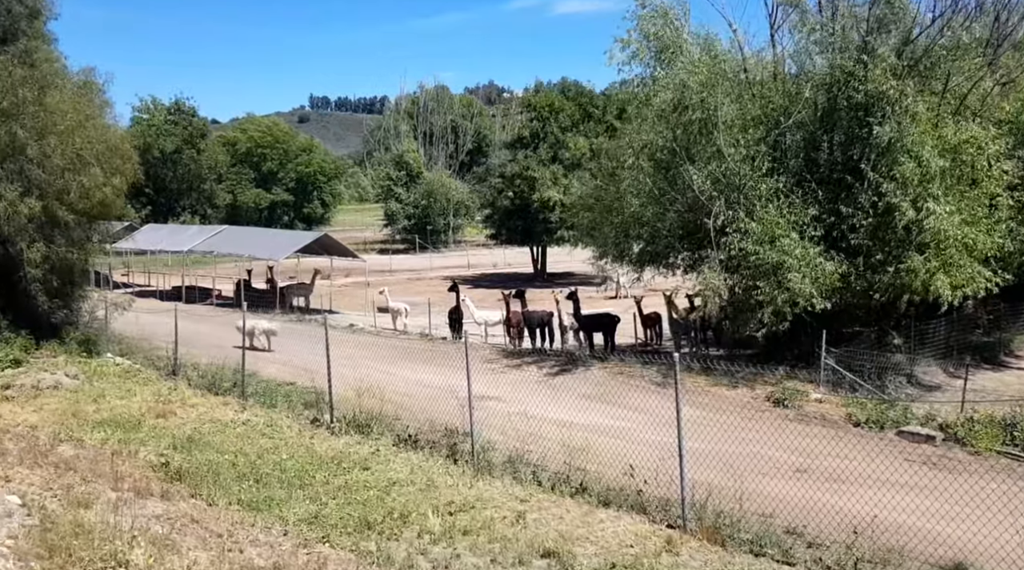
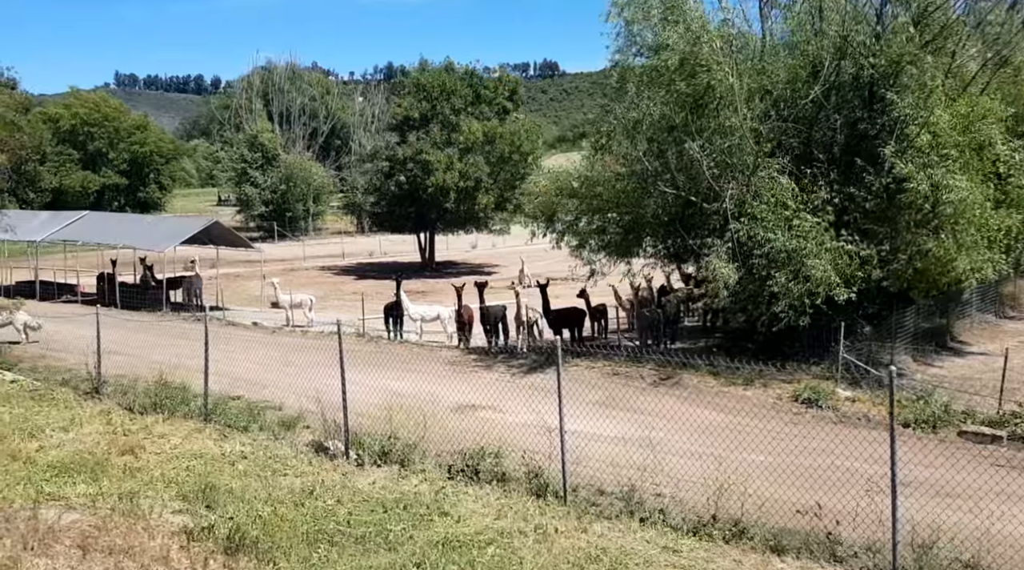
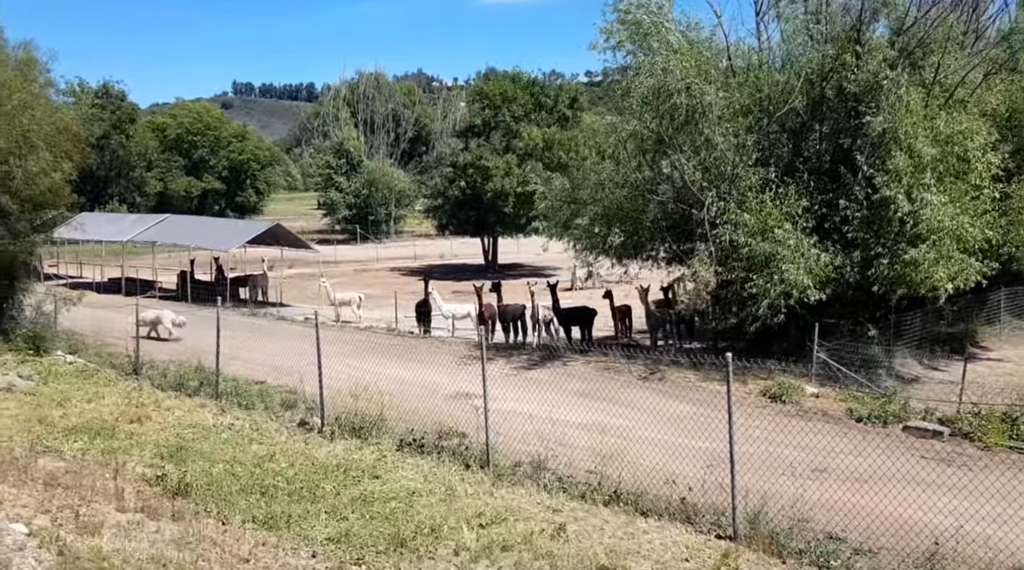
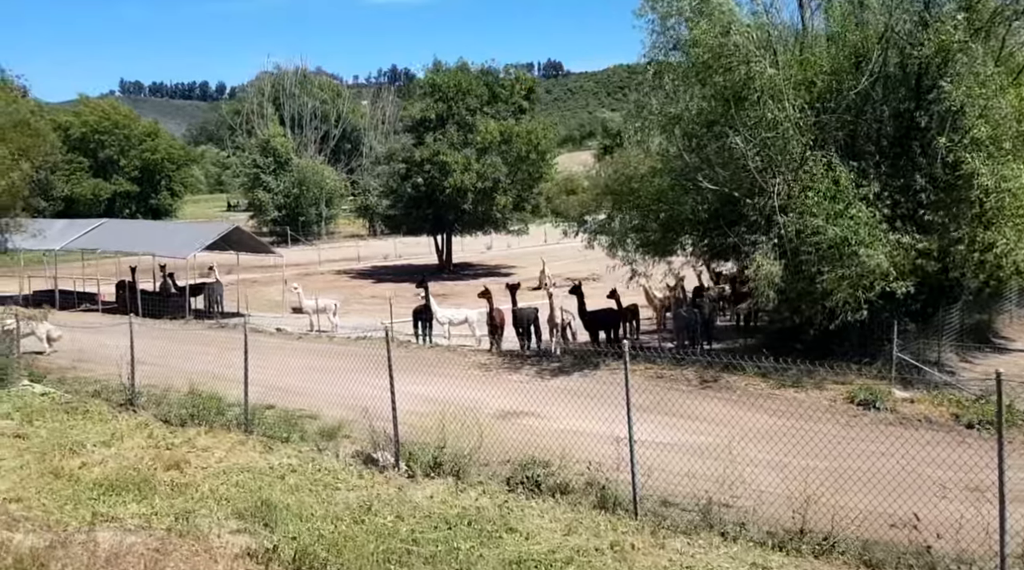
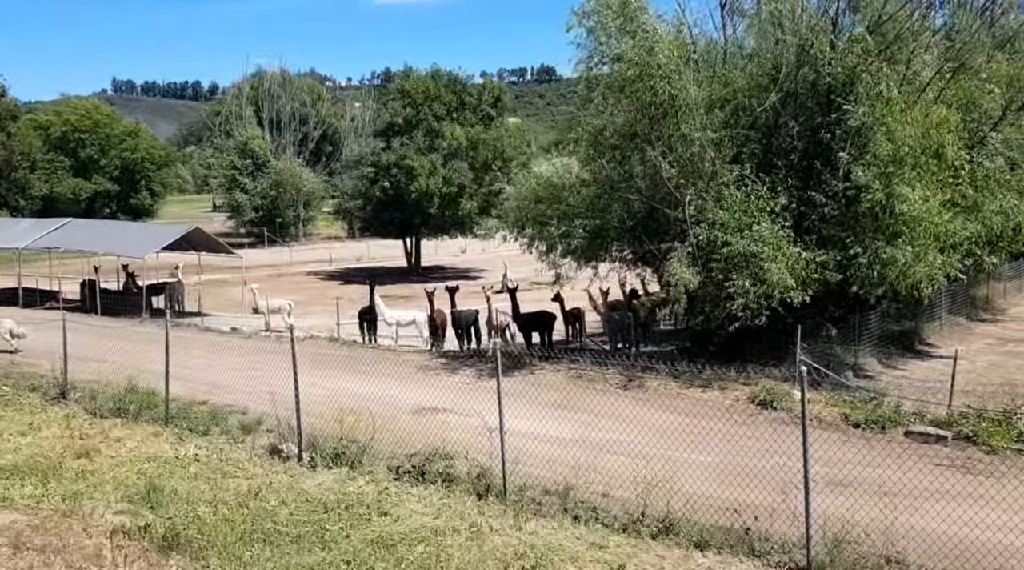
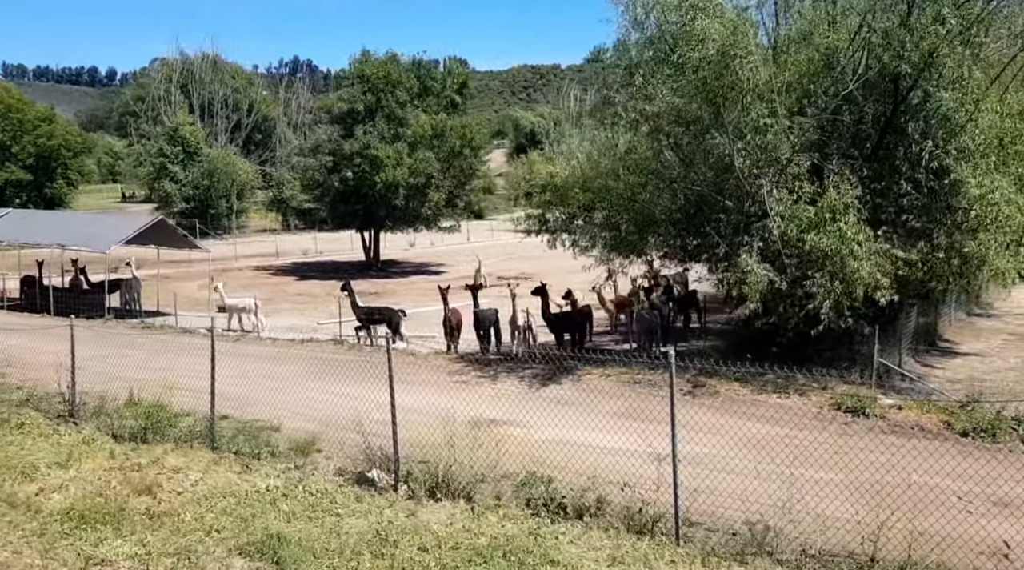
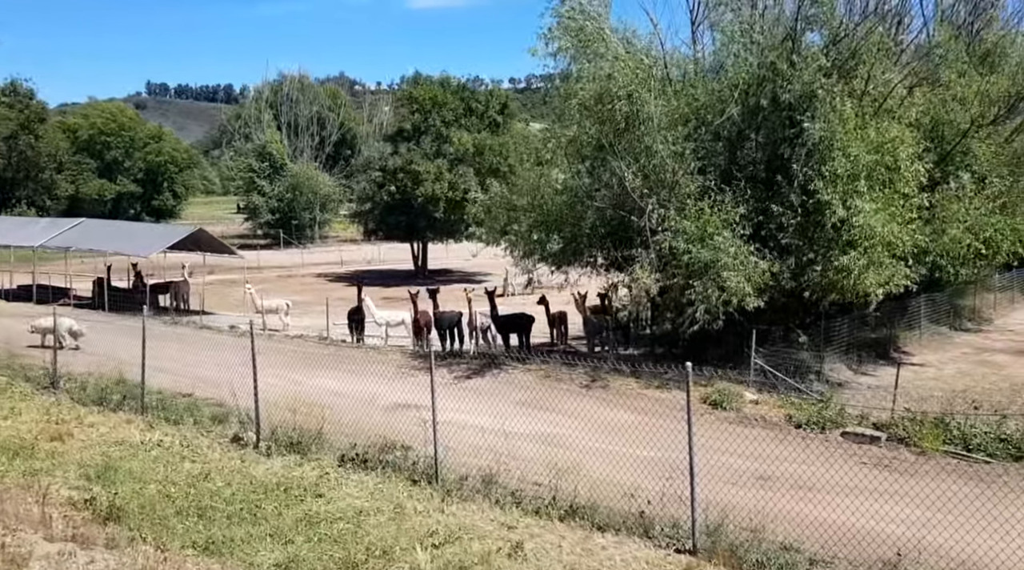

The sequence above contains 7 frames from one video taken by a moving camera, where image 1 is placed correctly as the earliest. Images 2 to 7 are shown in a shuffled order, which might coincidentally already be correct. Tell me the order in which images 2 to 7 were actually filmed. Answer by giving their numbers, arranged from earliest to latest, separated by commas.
3, 7, 5, 2, 4, 6
